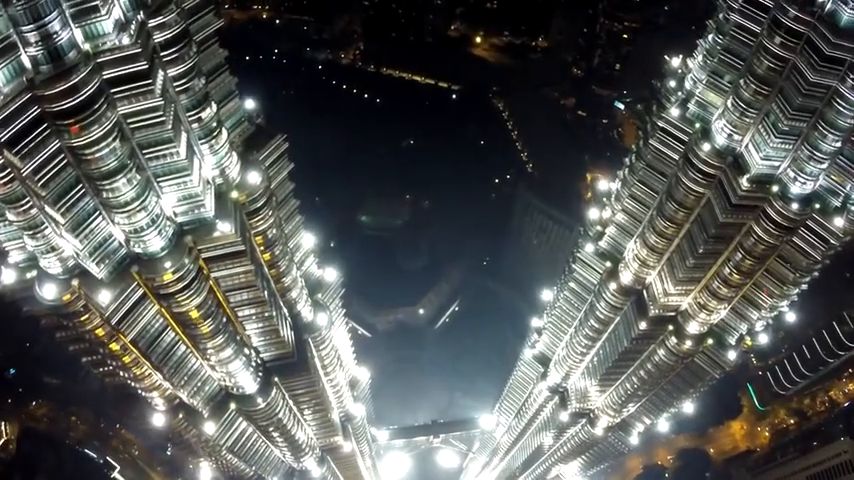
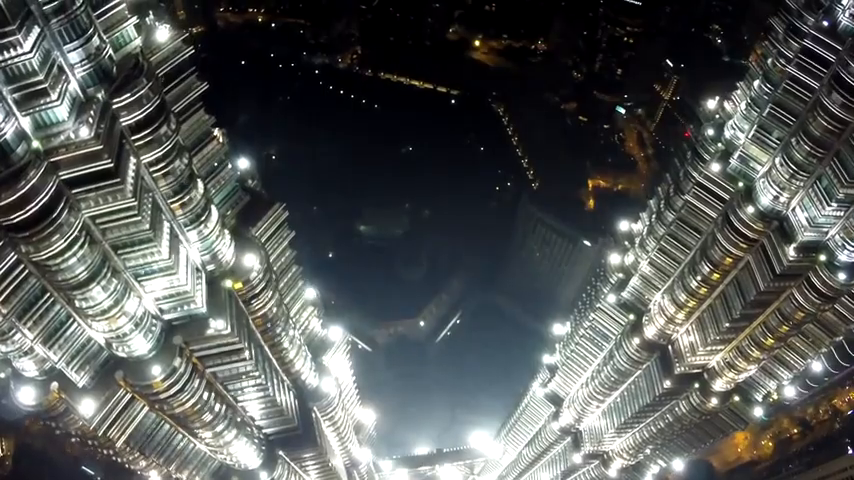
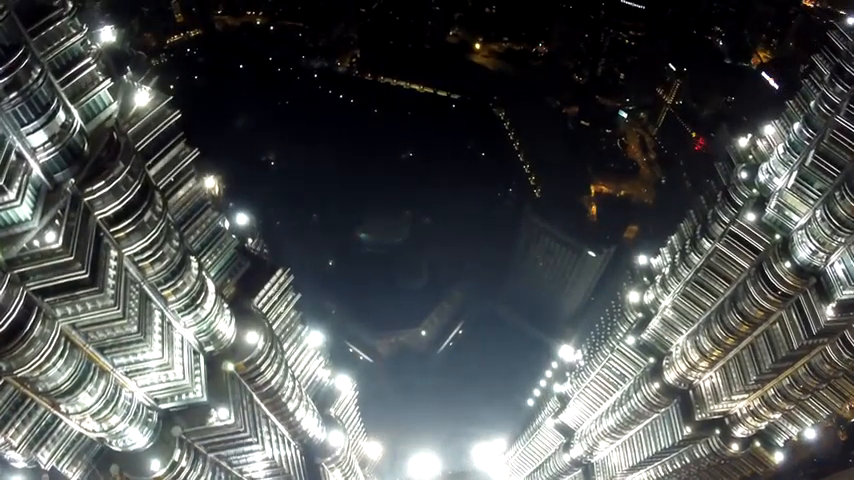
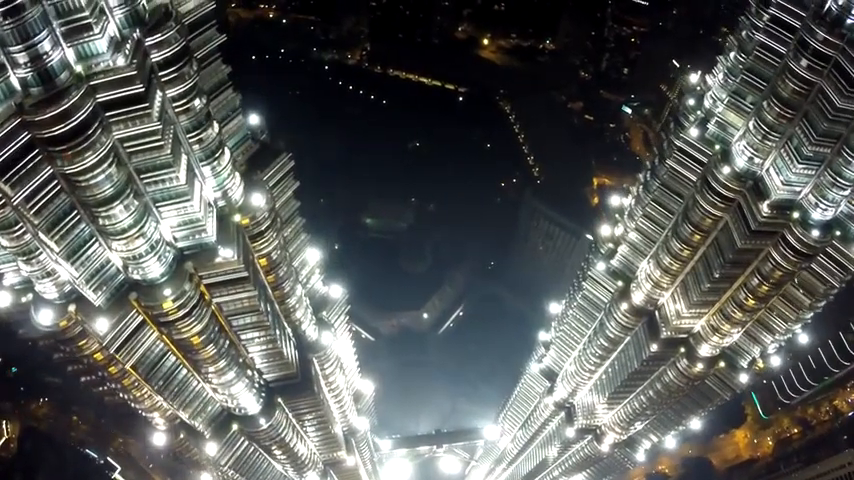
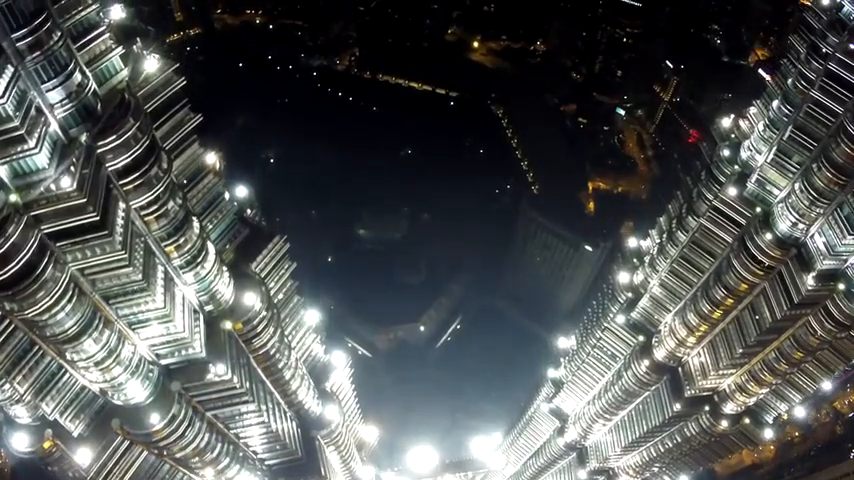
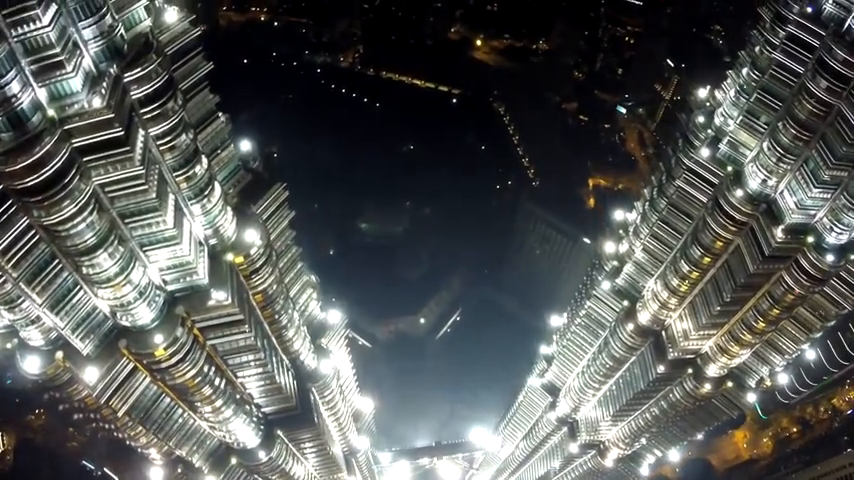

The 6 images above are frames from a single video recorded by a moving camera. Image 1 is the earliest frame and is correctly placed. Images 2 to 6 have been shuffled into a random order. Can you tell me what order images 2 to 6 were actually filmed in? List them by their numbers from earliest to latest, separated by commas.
4, 6, 2, 5, 3
